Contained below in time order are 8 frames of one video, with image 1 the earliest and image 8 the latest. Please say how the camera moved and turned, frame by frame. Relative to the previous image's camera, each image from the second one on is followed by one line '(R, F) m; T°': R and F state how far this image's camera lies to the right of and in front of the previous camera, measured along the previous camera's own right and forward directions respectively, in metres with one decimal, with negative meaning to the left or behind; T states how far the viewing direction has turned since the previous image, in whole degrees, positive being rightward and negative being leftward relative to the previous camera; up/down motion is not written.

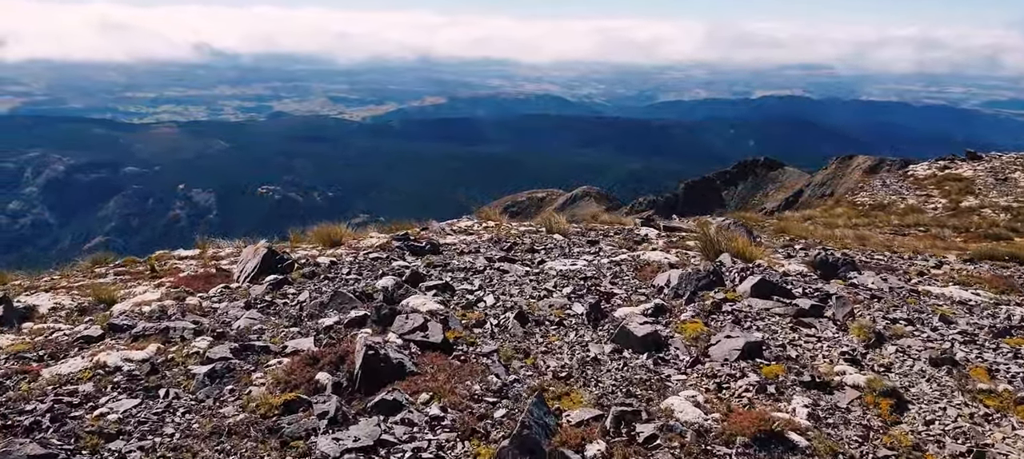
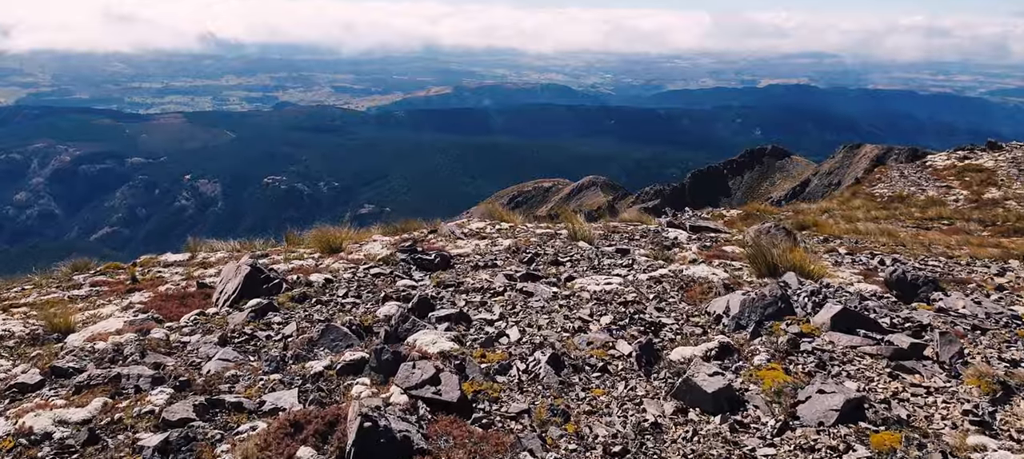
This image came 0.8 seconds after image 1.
(-0.3, +2.1) m; 0°
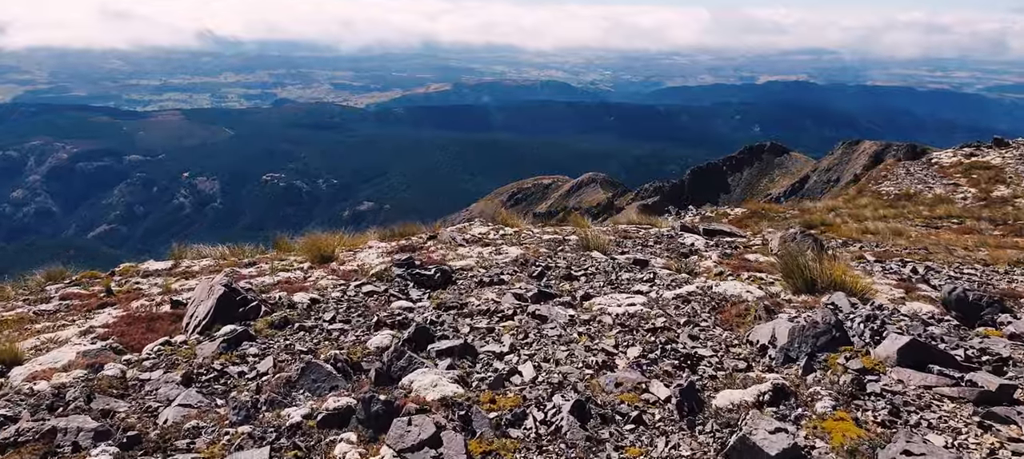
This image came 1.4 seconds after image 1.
(-0.1, +1.5) m; 0°
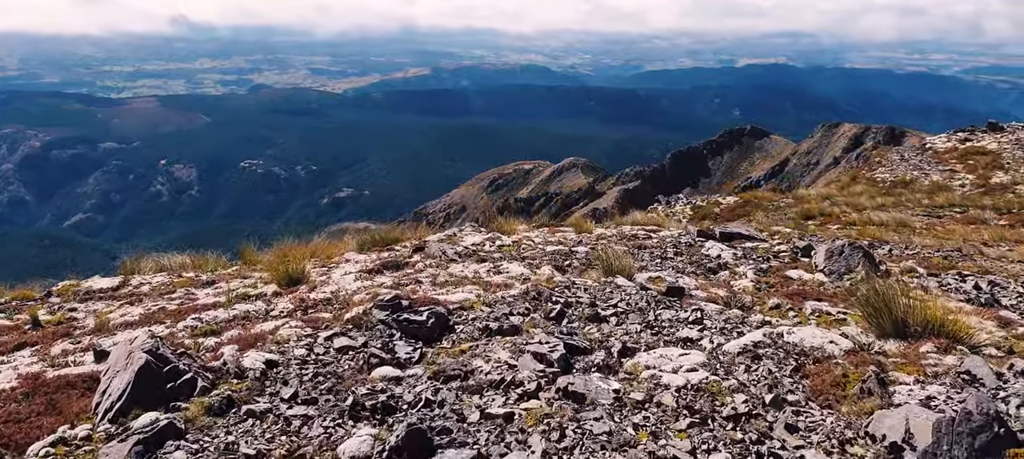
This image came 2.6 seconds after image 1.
(-0.4, +2.8) m; +1°
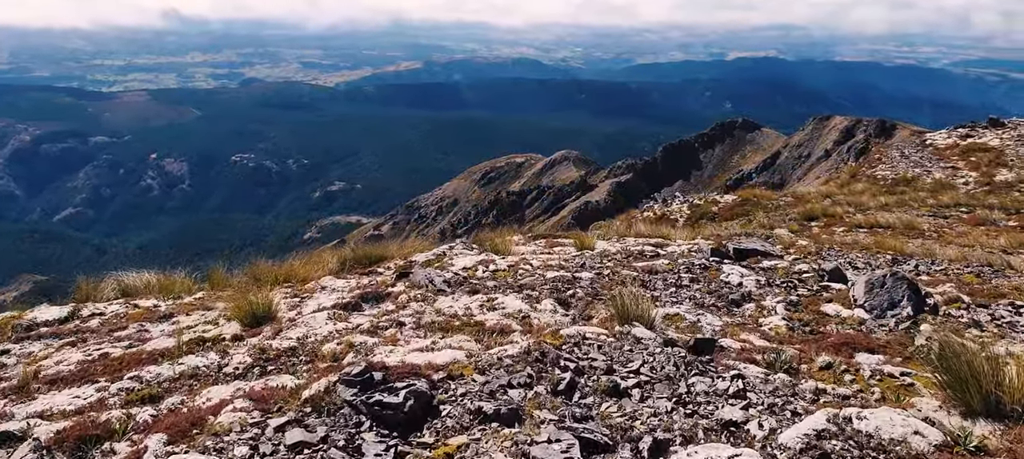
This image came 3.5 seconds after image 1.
(-0.1, +2.0) m; +1°
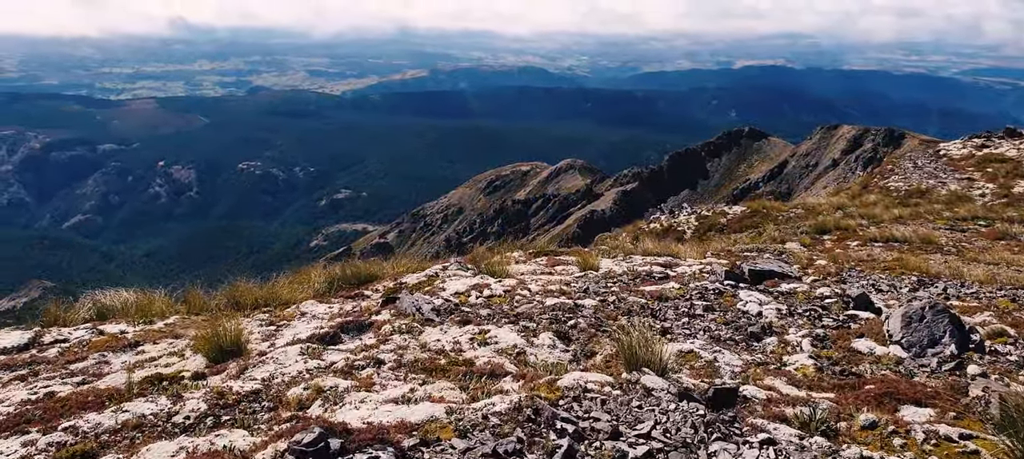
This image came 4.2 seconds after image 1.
(+0.2, +1.4) m; 0°
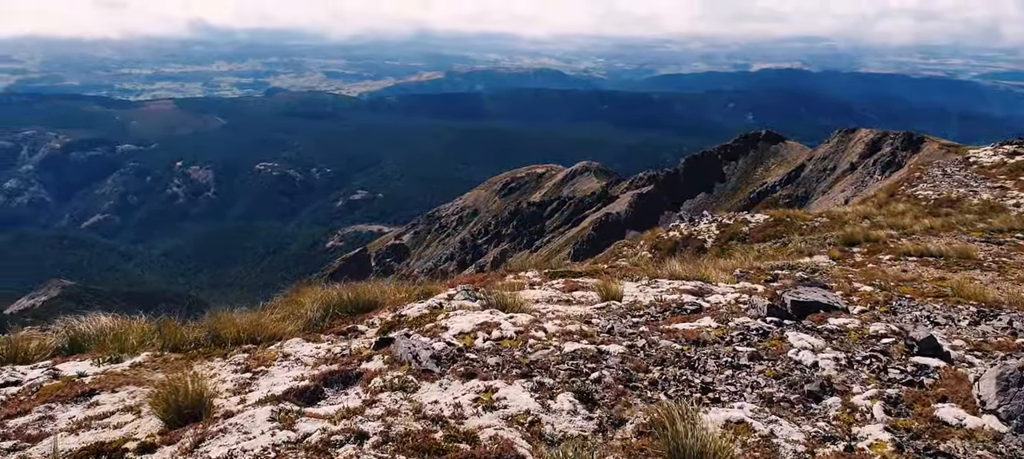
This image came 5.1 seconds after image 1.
(0.0, +2.1) m; -1°
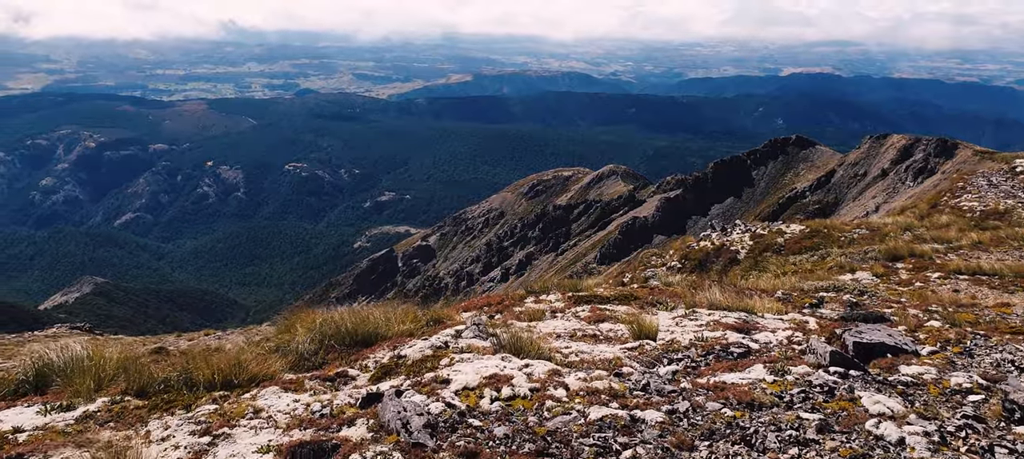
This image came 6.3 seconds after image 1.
(+0.1, +2.3) m; -2°
